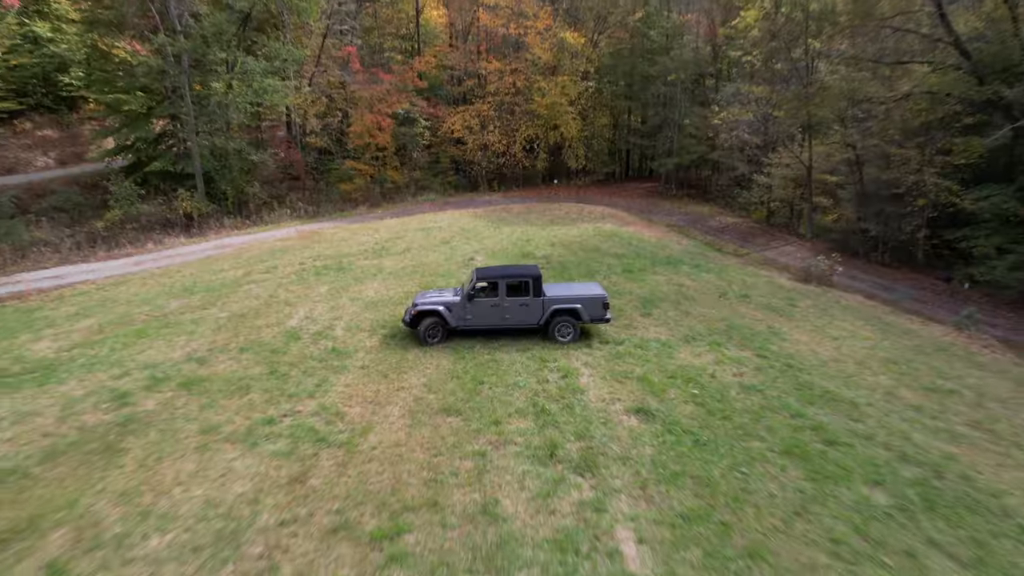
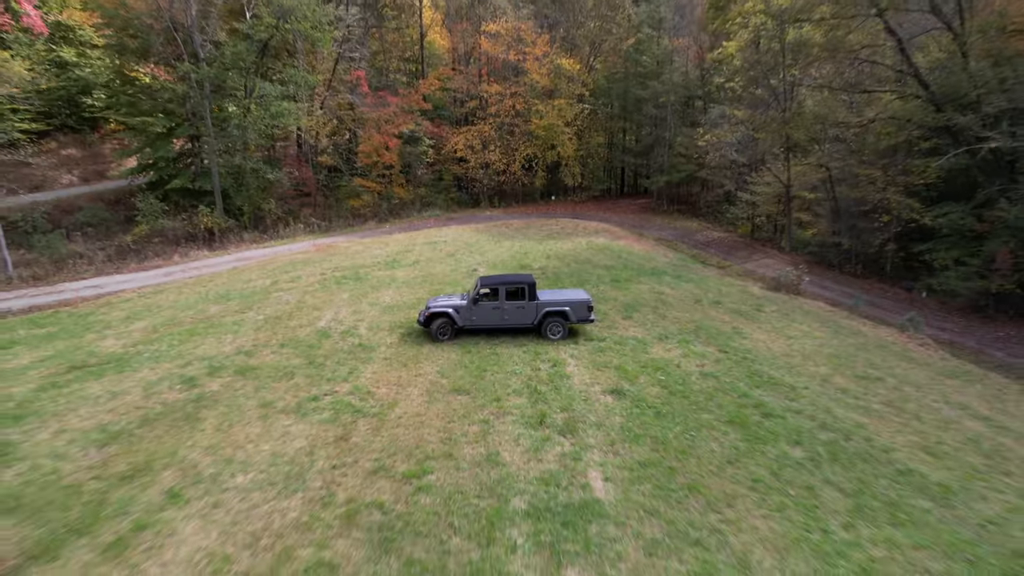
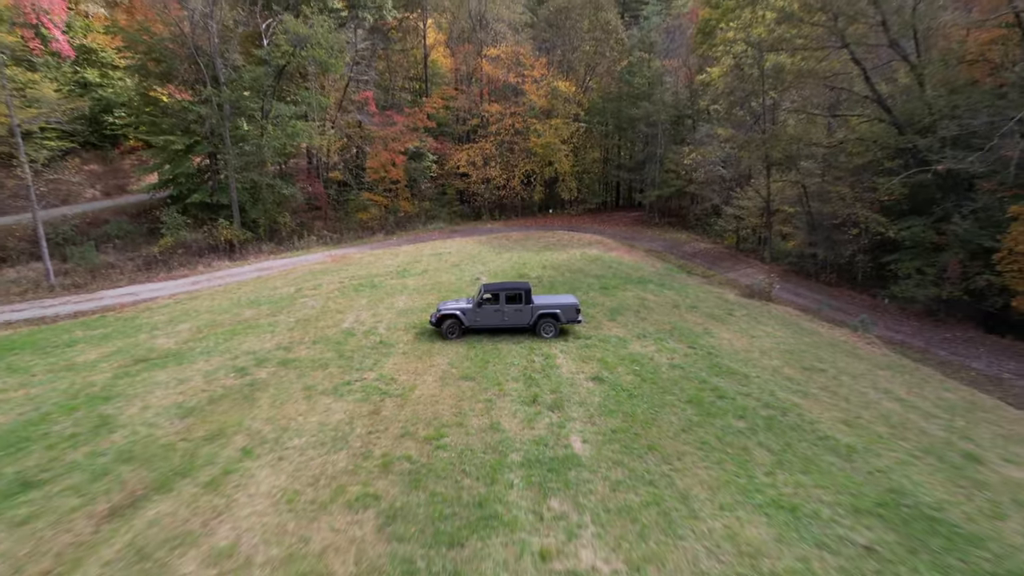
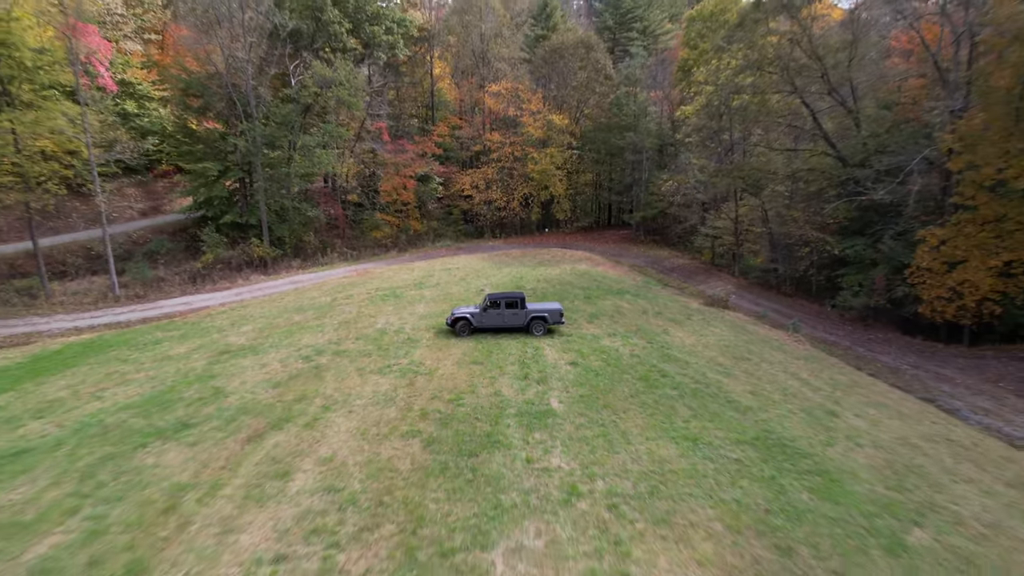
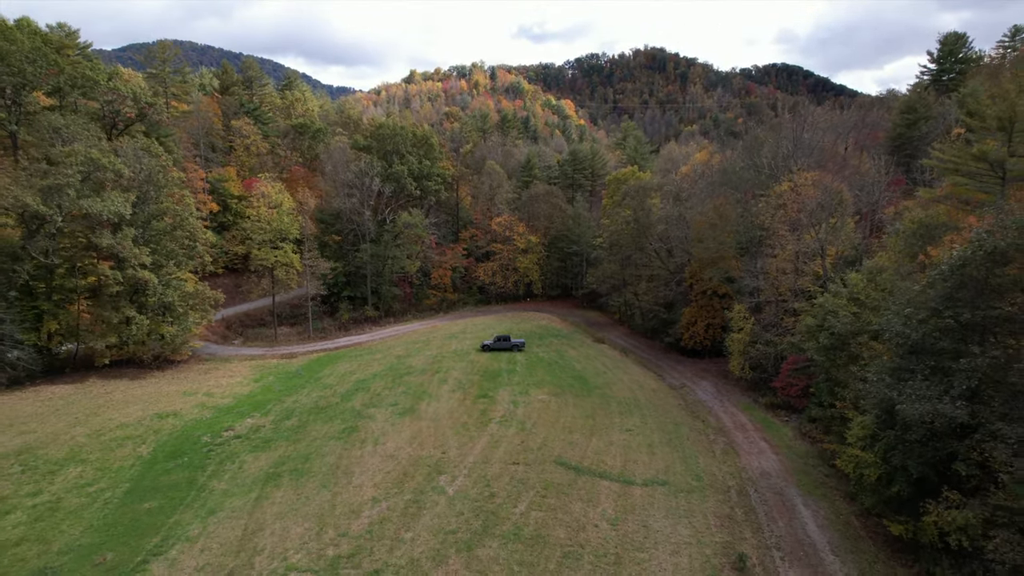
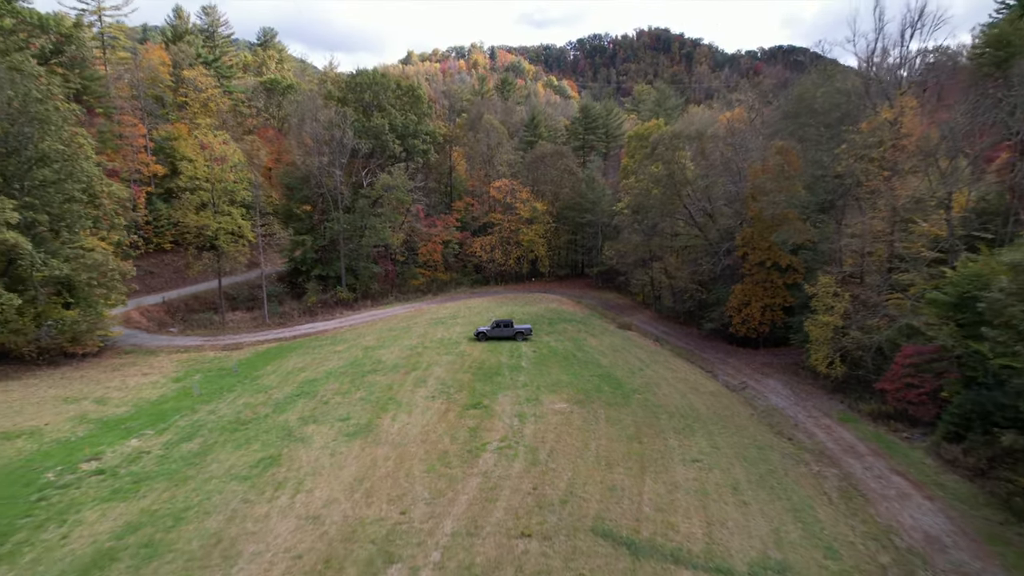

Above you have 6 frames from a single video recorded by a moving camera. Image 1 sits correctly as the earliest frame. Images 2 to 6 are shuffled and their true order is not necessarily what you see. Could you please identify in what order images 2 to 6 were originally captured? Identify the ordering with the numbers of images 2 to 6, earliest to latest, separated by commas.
2, 3, 4, 6, 5
